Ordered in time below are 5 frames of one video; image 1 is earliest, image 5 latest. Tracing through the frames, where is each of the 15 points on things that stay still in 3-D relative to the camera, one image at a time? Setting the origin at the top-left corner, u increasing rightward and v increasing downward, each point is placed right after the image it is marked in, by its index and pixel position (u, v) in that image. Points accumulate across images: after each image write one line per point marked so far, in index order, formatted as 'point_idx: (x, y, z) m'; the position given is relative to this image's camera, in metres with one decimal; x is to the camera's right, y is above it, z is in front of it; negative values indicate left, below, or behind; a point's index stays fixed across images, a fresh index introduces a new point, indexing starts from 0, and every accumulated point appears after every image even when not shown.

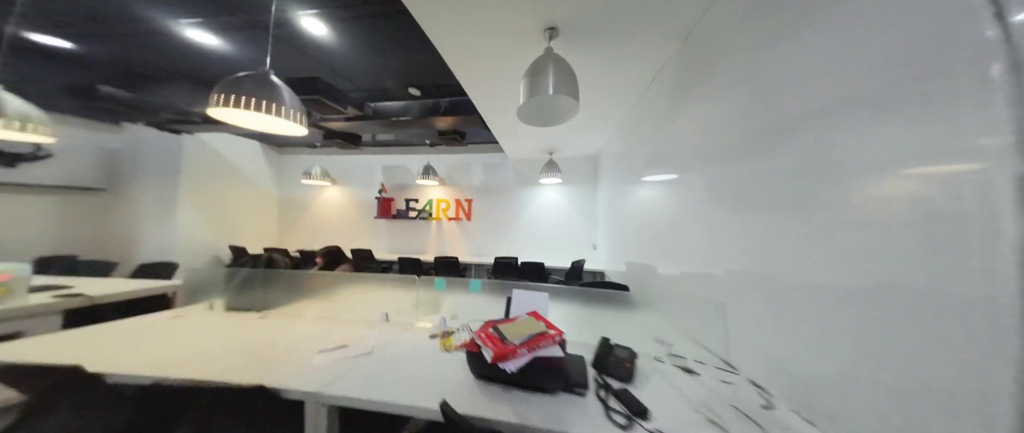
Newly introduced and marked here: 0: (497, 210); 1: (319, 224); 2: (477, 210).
0: (-0.2, +0.2, +3.6) m
1: (-3.7, 0.0, +3.6) m
2: (-0.5, +0.2, +3.6) m
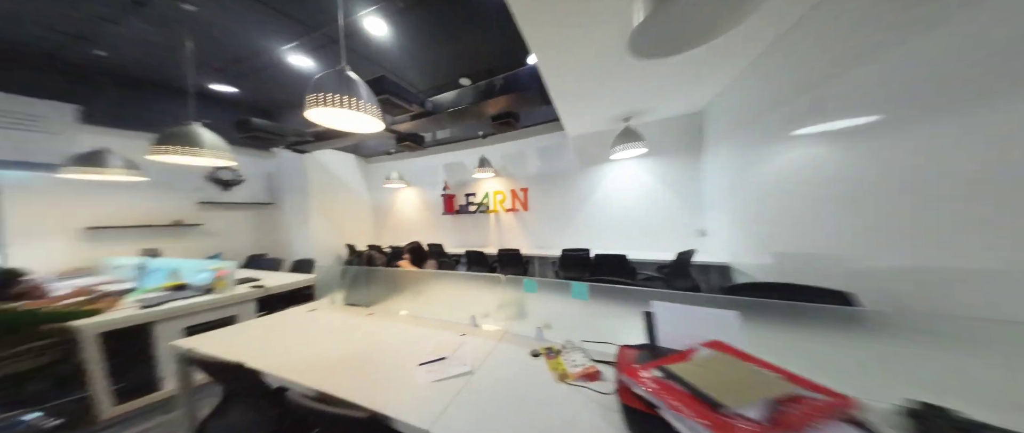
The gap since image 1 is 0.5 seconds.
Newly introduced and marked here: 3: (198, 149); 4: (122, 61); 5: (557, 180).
0: (+0.6, +0.4, +3.4) m
1: (-2.7, 0.0, +4.3) m
2: (+0.3, +0.3, +3.5) m
3: (-2.6, +0.8, +1.9) m
4: (-4.1, +2.1, +2.4) m
5: (+0.6, +0.6, +3.4) m
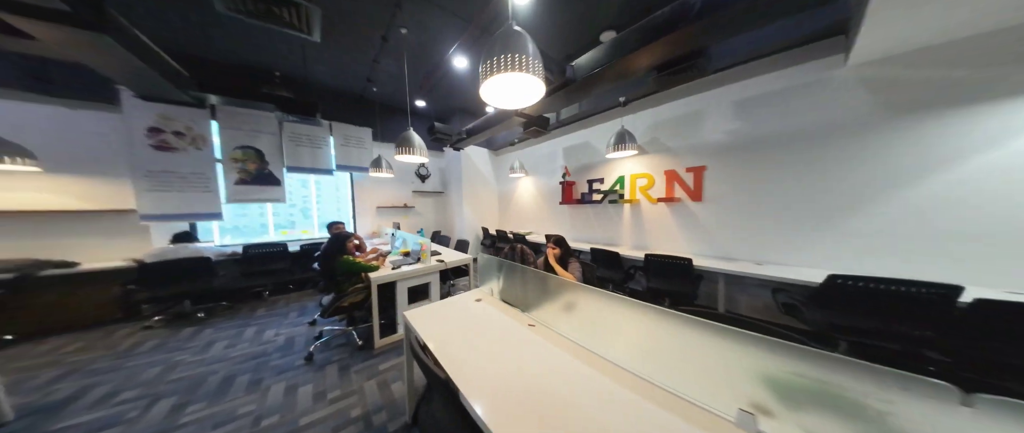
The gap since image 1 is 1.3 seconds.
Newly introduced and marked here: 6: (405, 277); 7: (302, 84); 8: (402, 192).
0: (+2.4, +0.4, +2.4) m
1: (-0.1, 0.0, +4.8) m
2: (+2.2, +0.3, +2.6) m
3: (-1.2, +0.8, +2.6) m
4: (-2.2, +2.1, +3.8) m
5: (+2.3, +0.6, +2.3) m
6: (-1.1, -0.6, +2.3) m
7: (-3.3, +2.1, +3.6) m
8: (-2.7, +0.5, +5.4) m
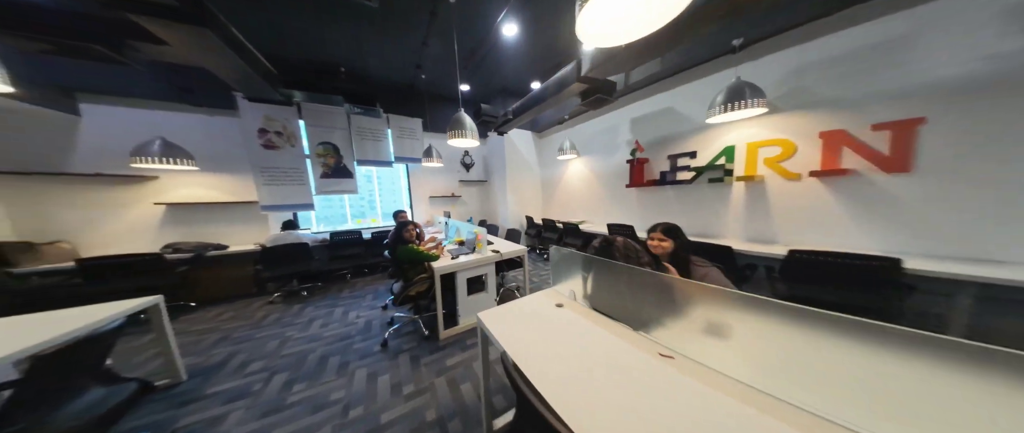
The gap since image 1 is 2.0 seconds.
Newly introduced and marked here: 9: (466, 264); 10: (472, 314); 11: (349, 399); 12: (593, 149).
0: (+2.9, +0.6, +1.6) m
1: (+0.9, +0.3, +4.5) m
2: (+2.8, +0.5, +1.9) m
3: (-0.5, +0.9, +2.5) m
4: (-1.4, +2.3, +3.8) m
5: (+2.9, +0.8, +1.5) m
6: (-0.5, -0.5, +2.3) m
7: (-2.4, +2.2, +3.7) m
8: (-1.5, +0.8, +5.5) m
9: (-0.5, -0.5, +2.3) m
10: (-0.4, -1.0, +2.3) m
11: (-1.1, -1.2, +1.6) m
12: (+1.3, +1.1, +3.7) m
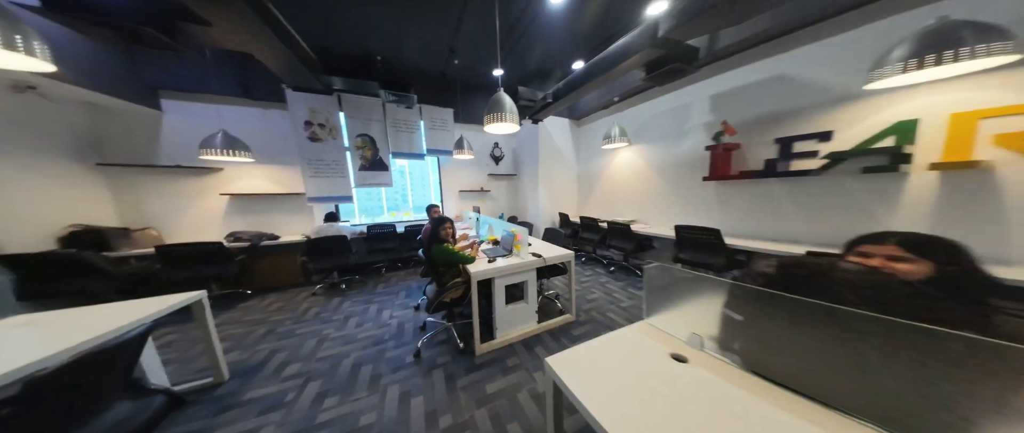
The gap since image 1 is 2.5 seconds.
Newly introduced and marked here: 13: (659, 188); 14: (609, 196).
0: (+3.2, +0.5, +0.9) m
1: (+1.6, +0.3, +3.9) m
2: (+3.1, +0.4, +1.2) m
3: (-0.1, +0.9, +2.1) m
4: (-0.7, +2.3, +3.5) m
5: (+3.2, +0.7, +0.8) m
6: (-0.1, -0.5, +2.0) m
7: (-1.8, +2.3, +3.6) m
8: (-0.7, +0.9, +5.2) m
9: (0.0, -0.4, +1.9) m
10: (0.0, -1.0, +2.0) m
11: (-0.8, -1.2, +1.4) m
12: (+1.9, +1.1, +3.1) m
13: (+1.9, +0.4, +3.0) m
14: (+1.6, +0.4, +3.9) m
